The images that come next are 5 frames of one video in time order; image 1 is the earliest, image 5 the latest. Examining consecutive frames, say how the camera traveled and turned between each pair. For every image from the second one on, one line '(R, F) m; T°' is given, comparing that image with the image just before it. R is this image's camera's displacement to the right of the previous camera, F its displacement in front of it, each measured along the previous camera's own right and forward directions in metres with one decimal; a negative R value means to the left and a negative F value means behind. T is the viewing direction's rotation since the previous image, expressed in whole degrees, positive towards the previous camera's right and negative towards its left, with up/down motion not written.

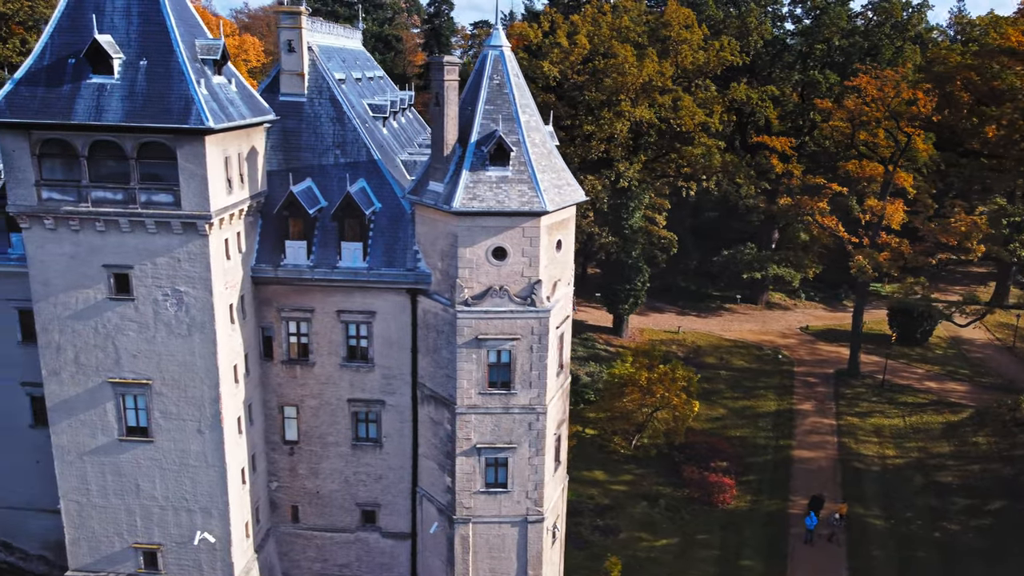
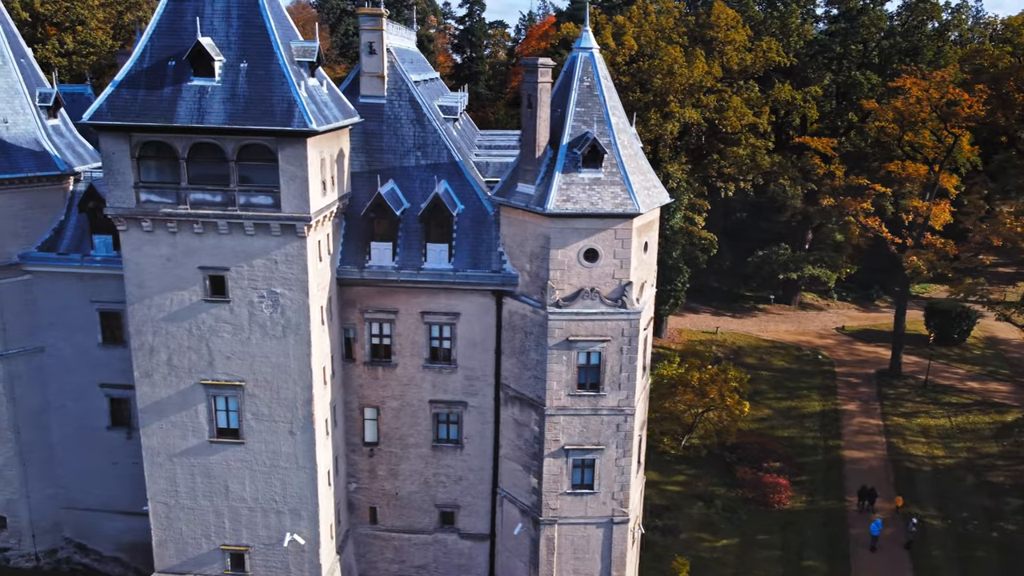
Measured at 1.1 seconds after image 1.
(-2.5, 0.0) m; 0°
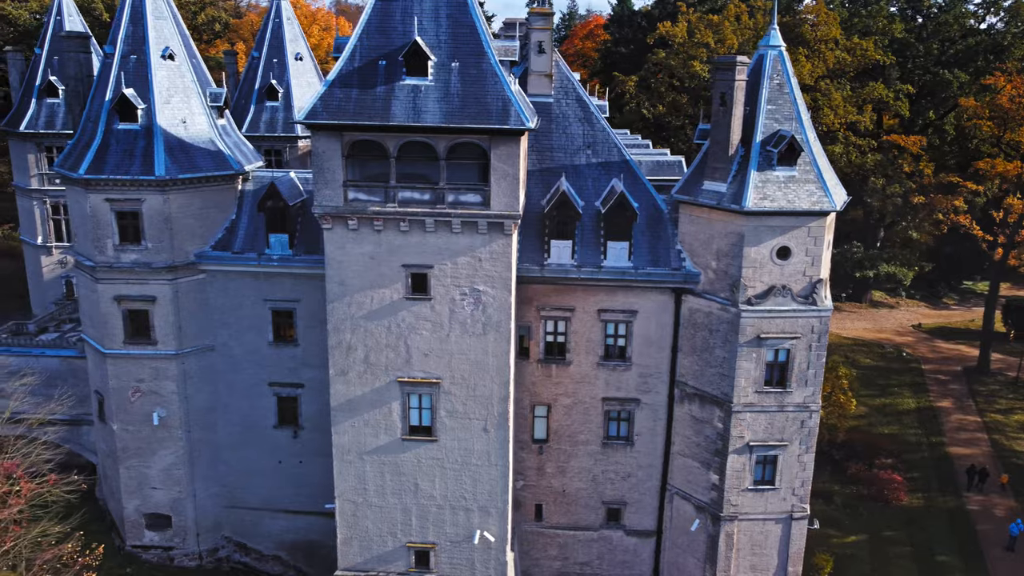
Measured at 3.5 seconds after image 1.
(-5.2, -0.1) m; 0°
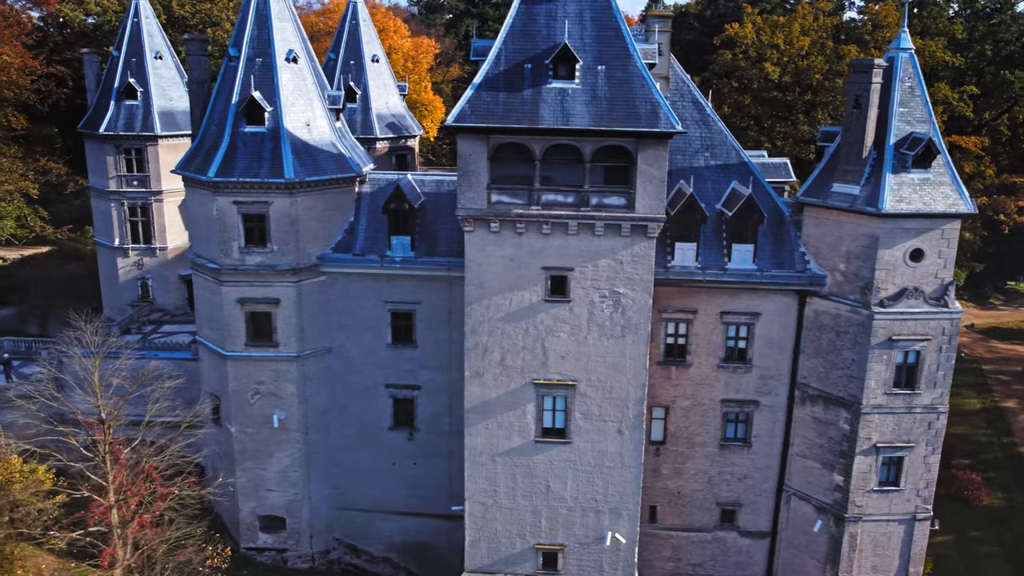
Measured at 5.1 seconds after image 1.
(-3.6, -0.1) m; 0°
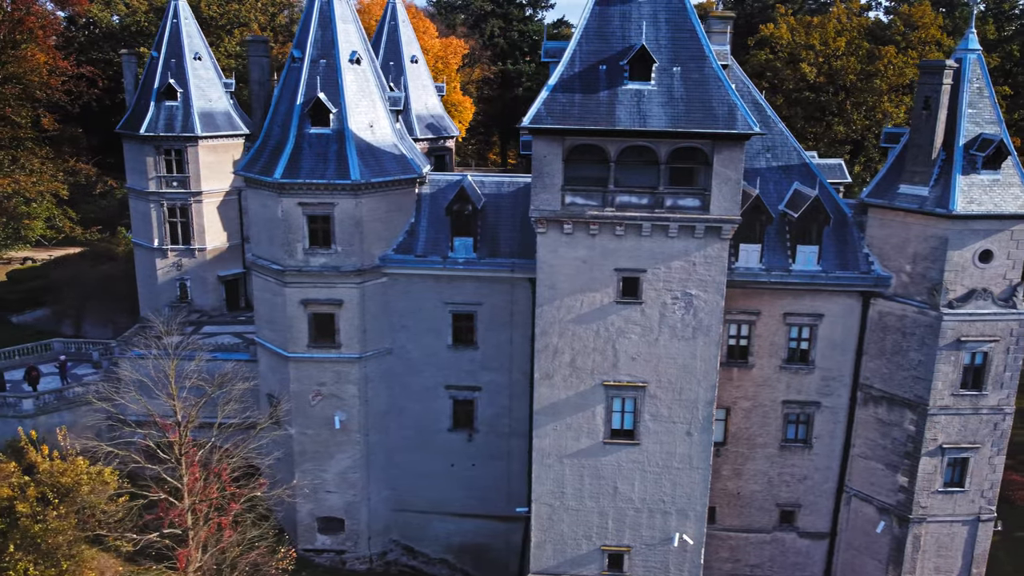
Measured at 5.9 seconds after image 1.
(-1.9, 0.0) m; 0°
